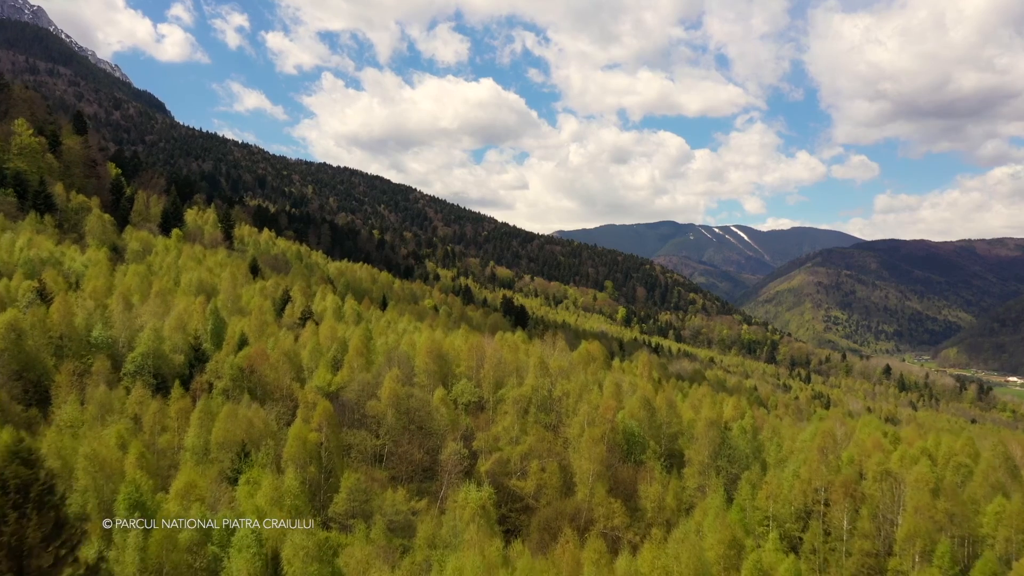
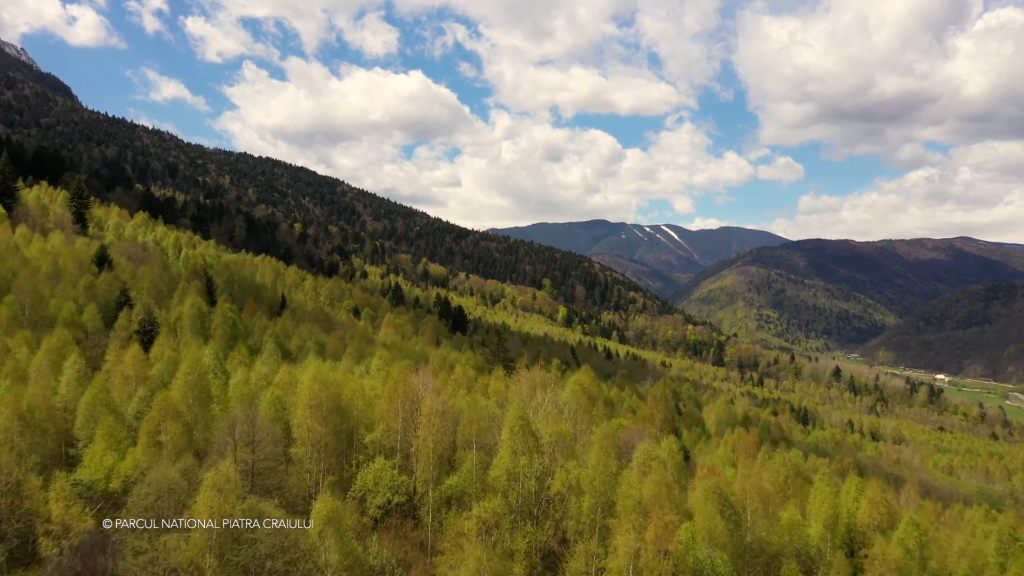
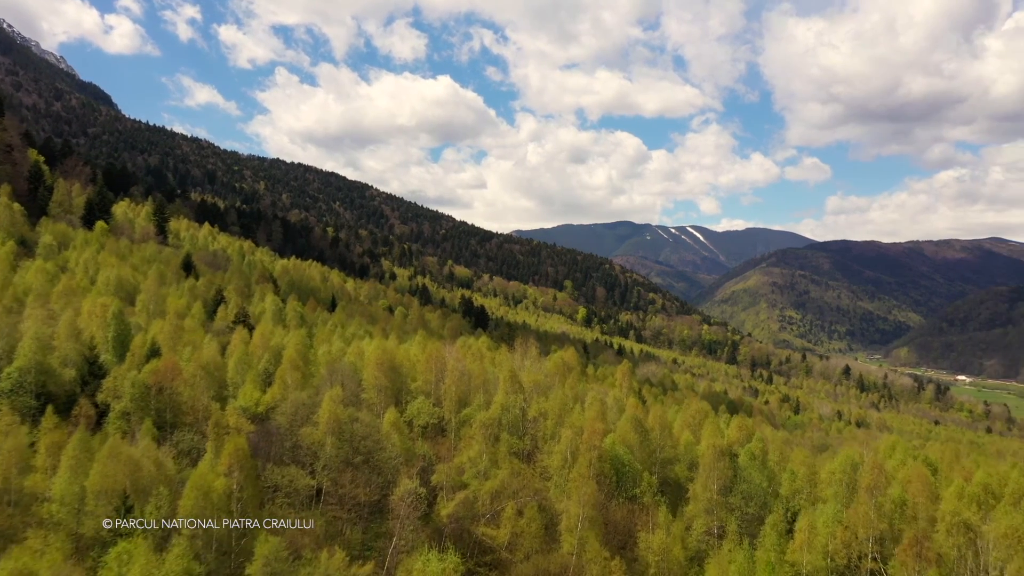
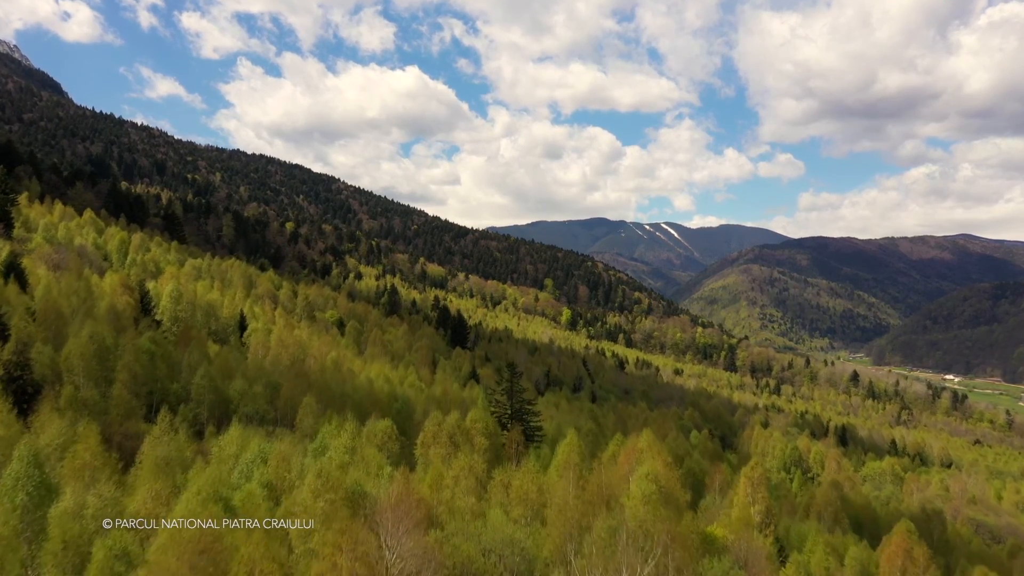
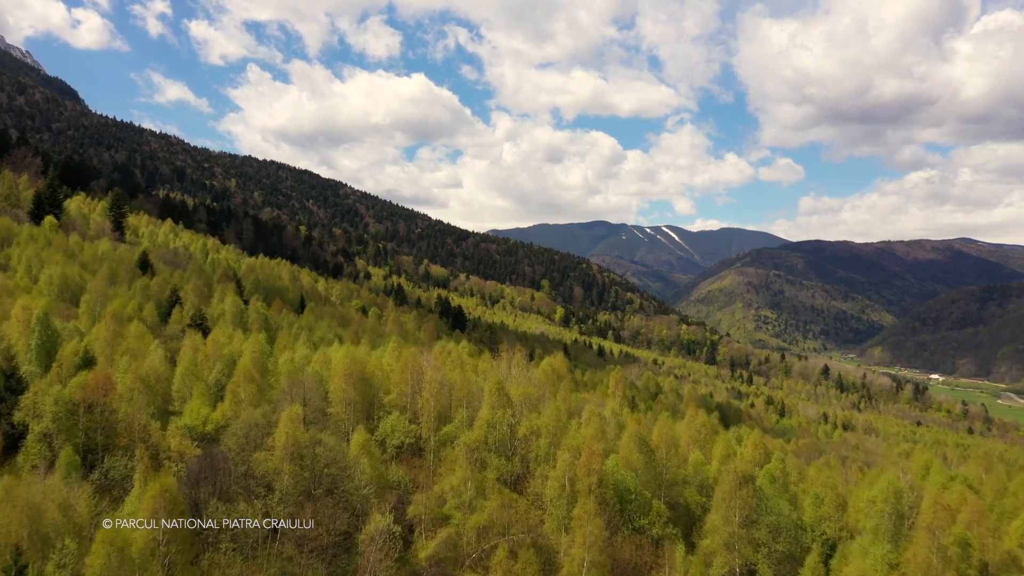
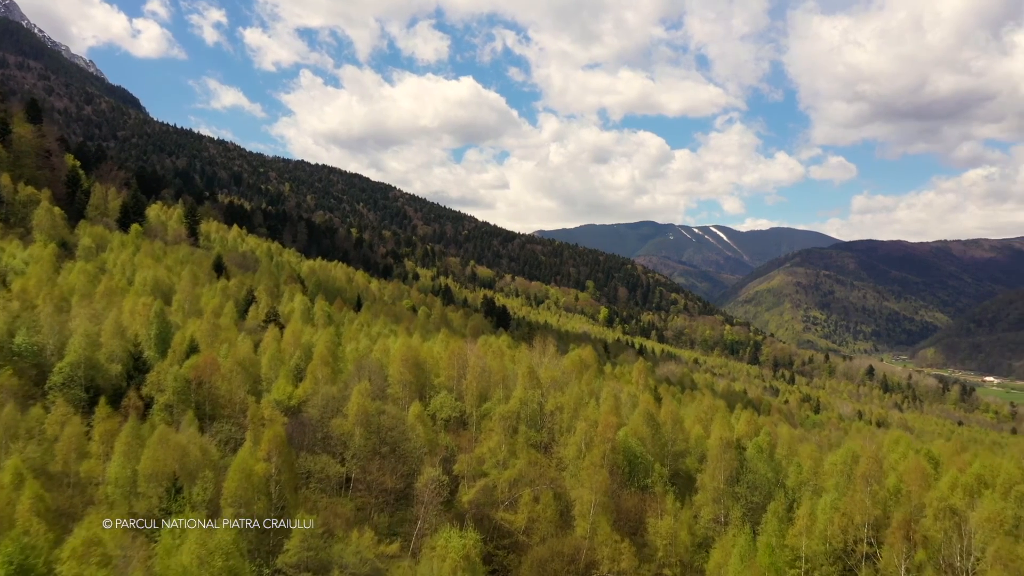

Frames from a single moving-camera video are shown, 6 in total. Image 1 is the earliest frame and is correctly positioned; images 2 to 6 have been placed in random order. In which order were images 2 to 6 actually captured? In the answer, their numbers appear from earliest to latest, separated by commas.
6, 3, 5, 2, 4
